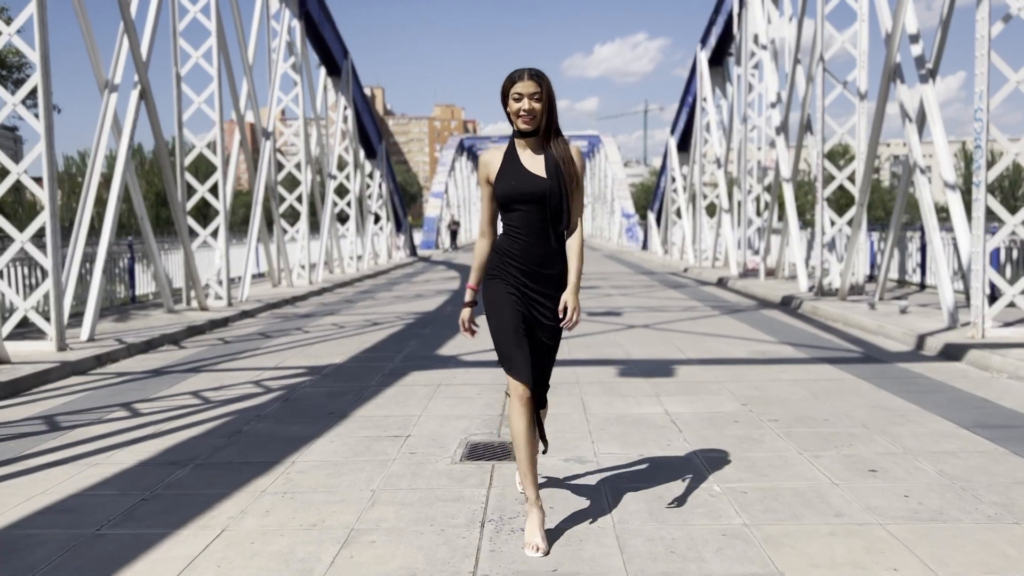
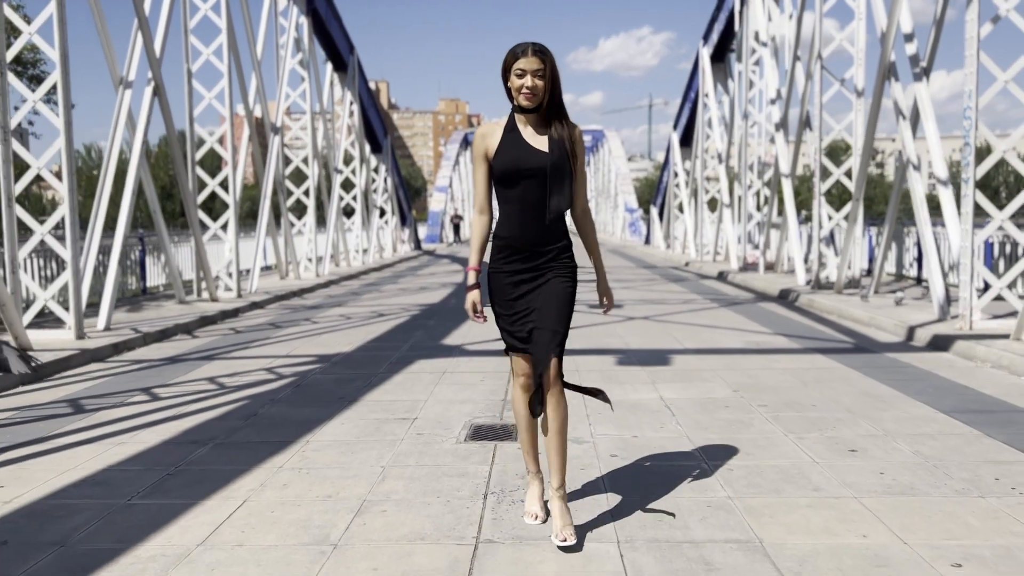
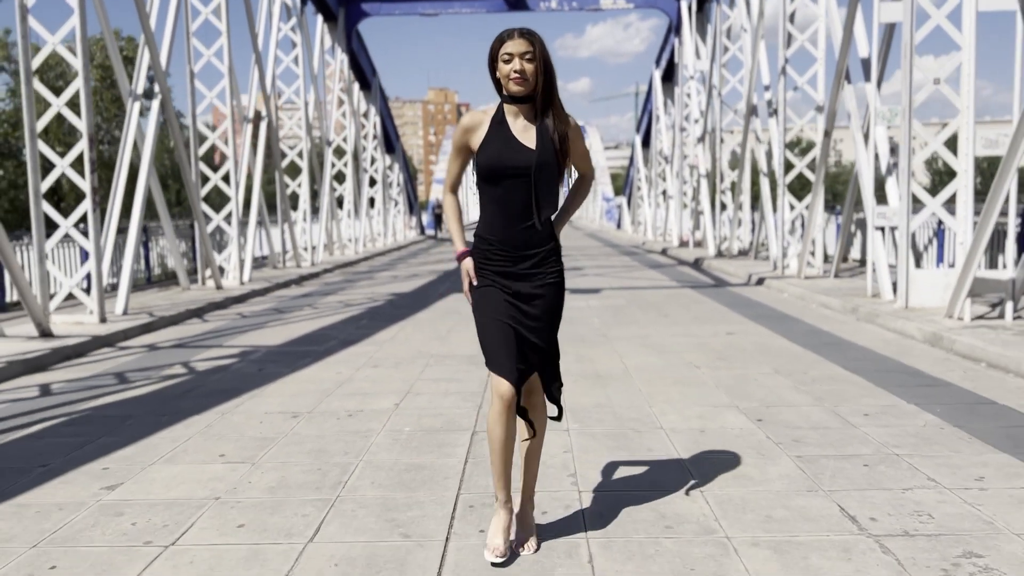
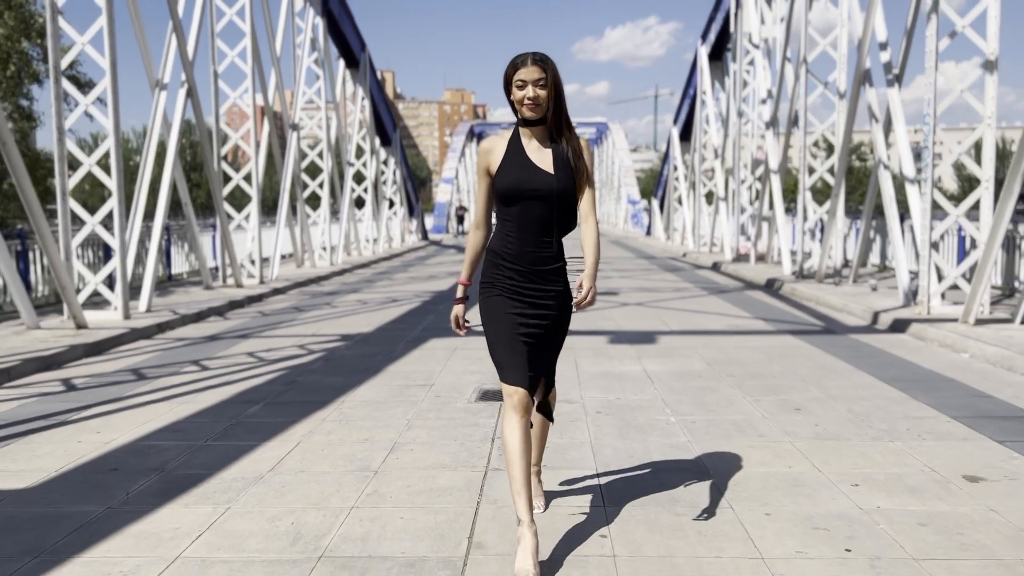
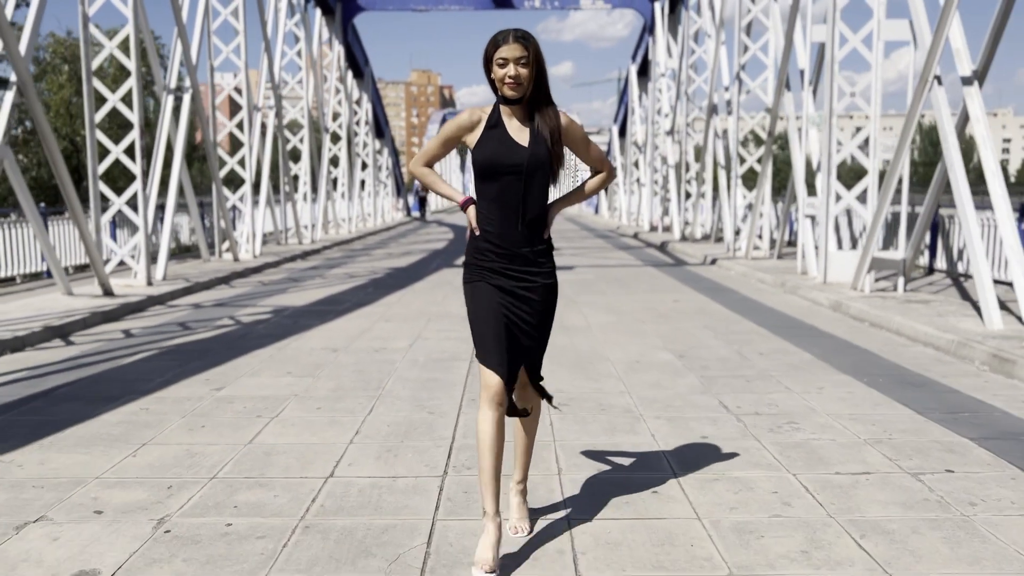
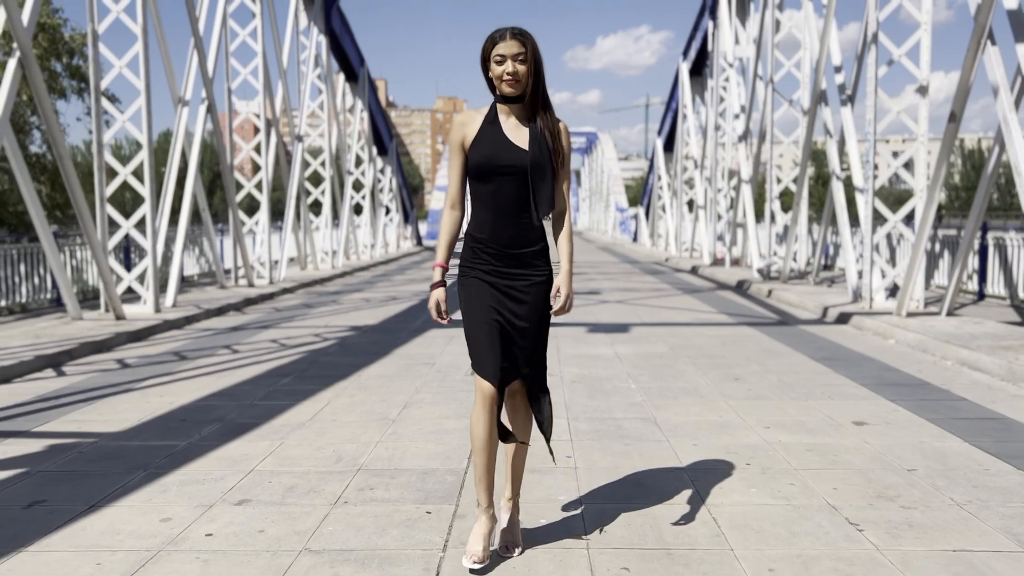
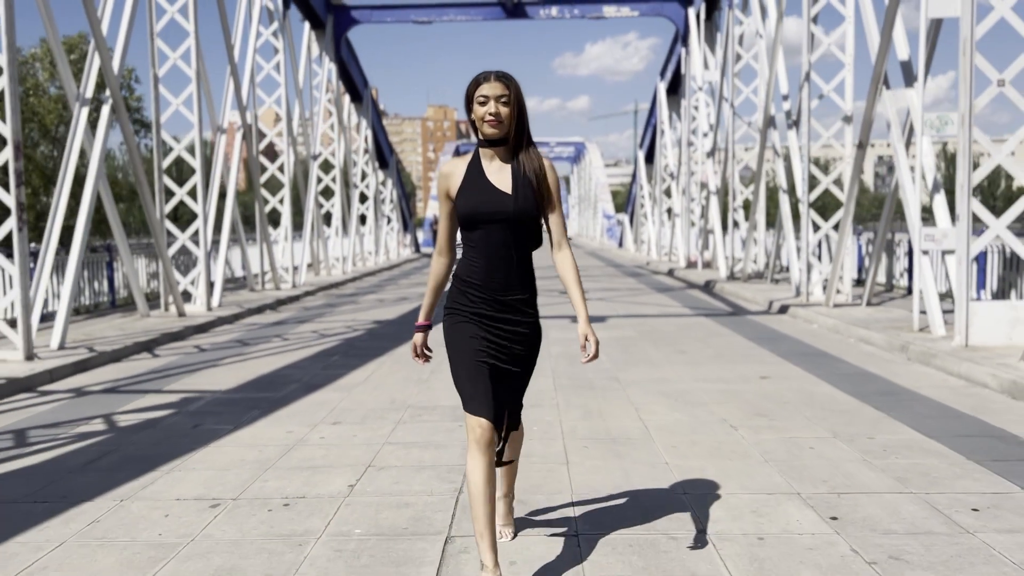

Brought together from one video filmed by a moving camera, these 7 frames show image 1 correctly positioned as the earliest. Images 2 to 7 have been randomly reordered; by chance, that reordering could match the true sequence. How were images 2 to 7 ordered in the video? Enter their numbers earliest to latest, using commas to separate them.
2, 4, 6, 7, 3, 5
